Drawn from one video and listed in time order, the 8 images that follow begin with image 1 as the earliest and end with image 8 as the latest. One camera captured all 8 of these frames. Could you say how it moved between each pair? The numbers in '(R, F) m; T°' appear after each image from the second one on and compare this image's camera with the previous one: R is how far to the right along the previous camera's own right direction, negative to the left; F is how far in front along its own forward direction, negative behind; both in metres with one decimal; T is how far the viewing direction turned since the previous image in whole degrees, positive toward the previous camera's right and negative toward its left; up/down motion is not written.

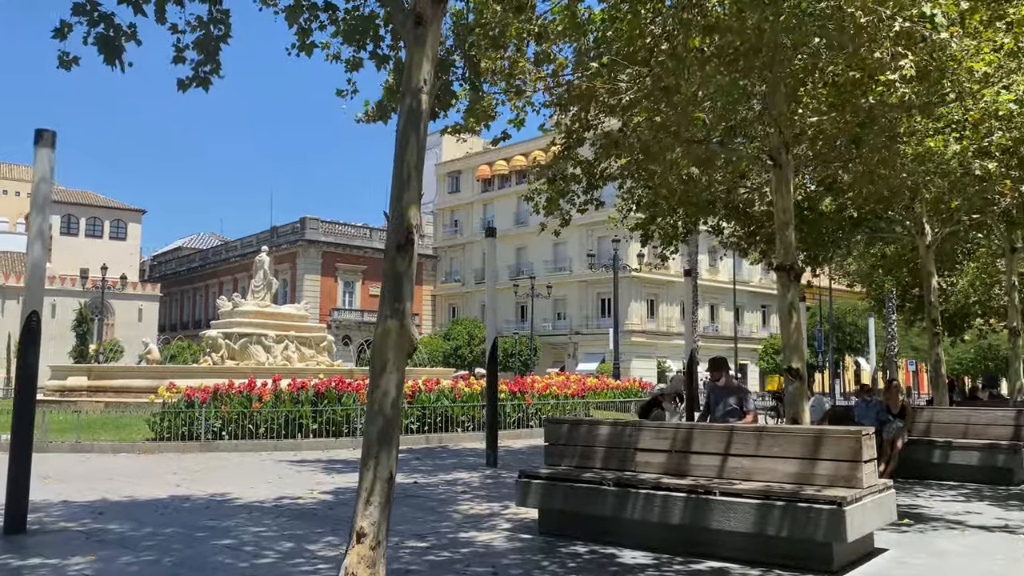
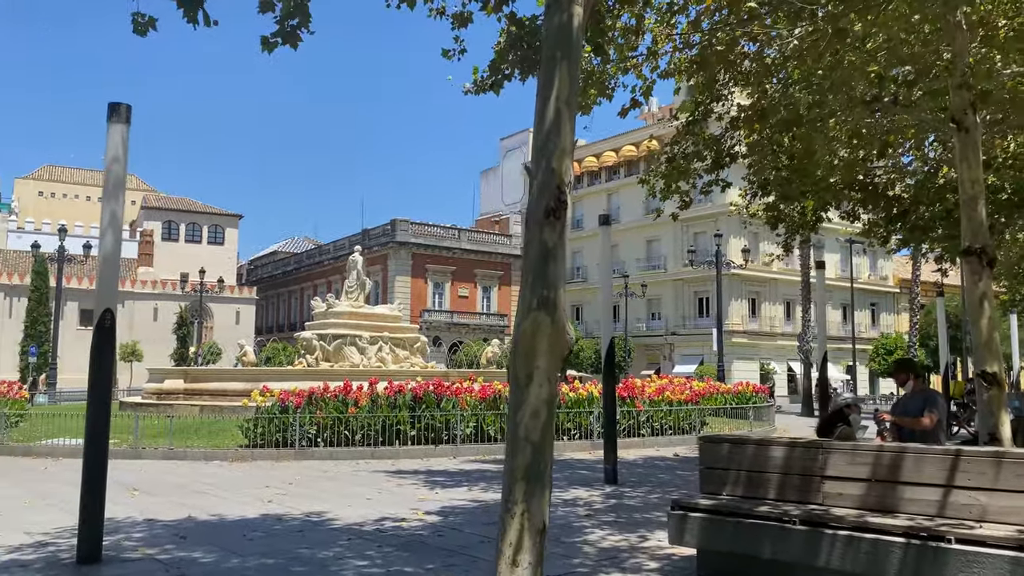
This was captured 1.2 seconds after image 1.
(-0.4, +1.2) m; -6°
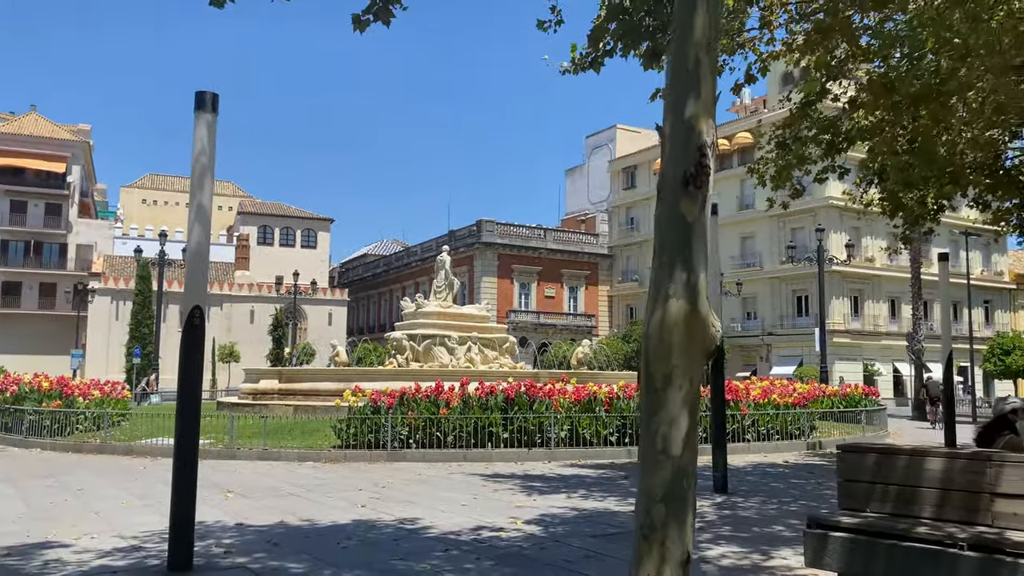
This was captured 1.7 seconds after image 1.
(-0.2, +0.5) m; -6°
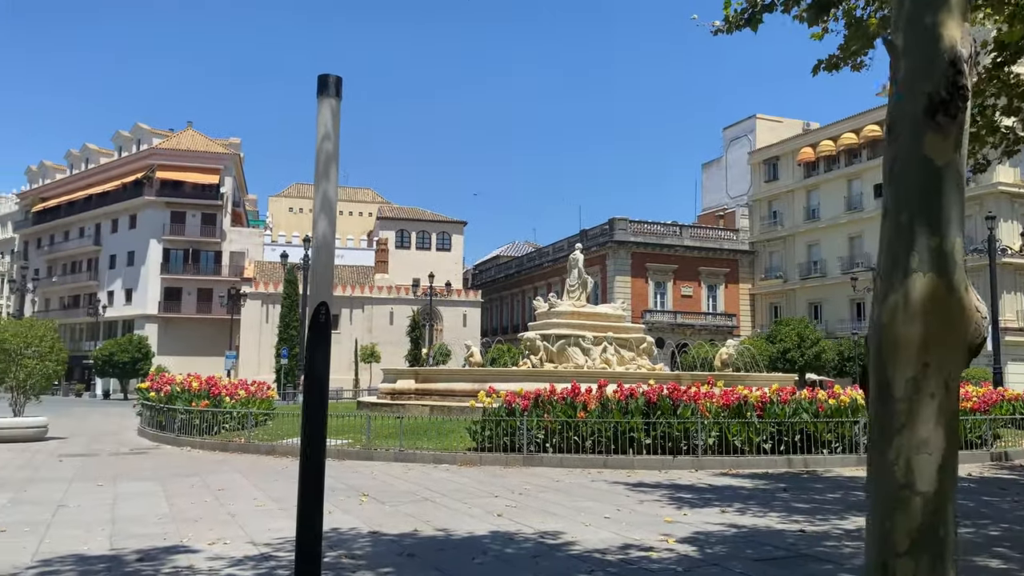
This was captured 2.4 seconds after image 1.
(-0.1, +0.7) m; -9°
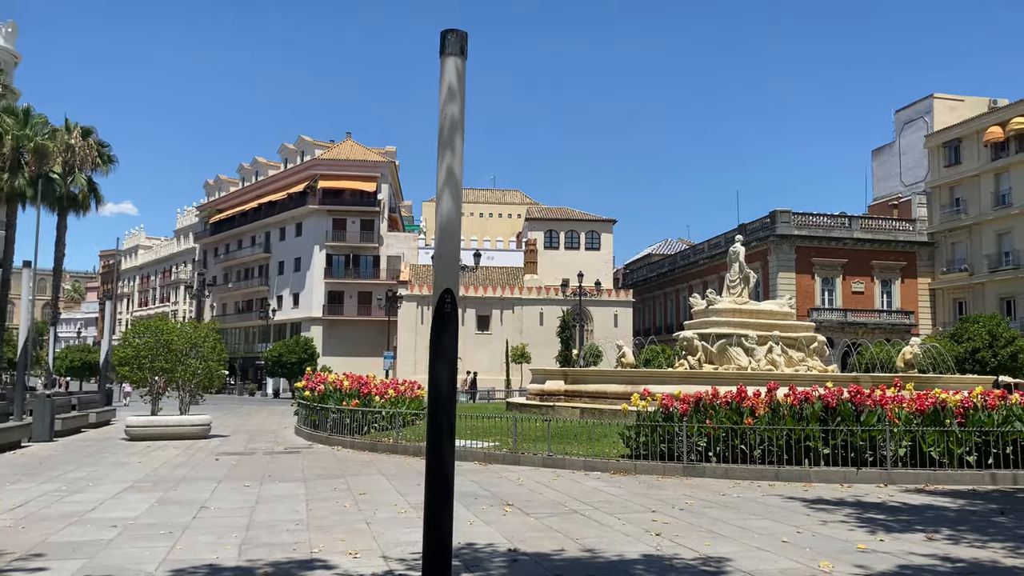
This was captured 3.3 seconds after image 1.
(0.0, +0.9) m; -10°
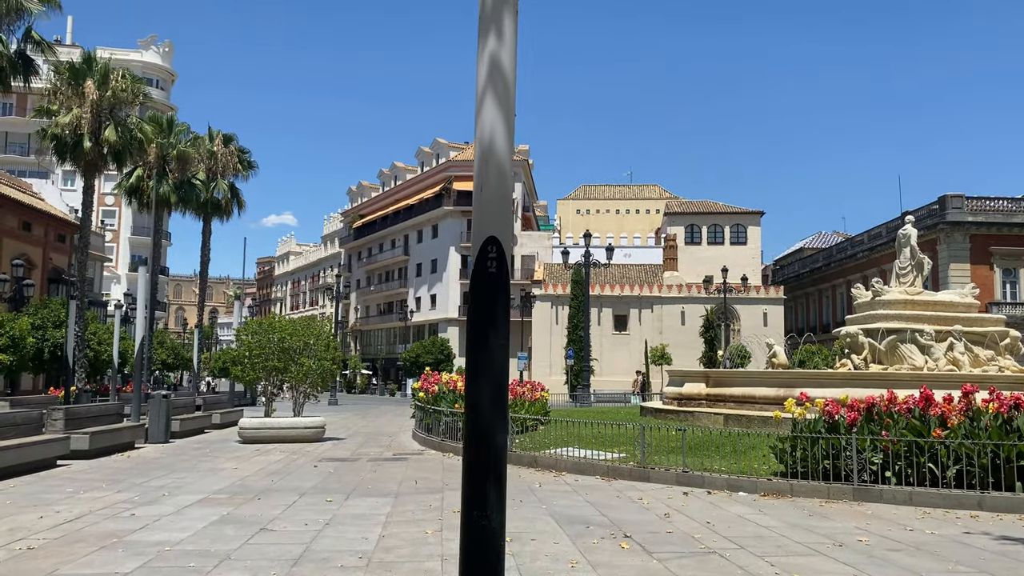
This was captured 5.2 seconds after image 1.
(+0.2, +1.8) m; -10°
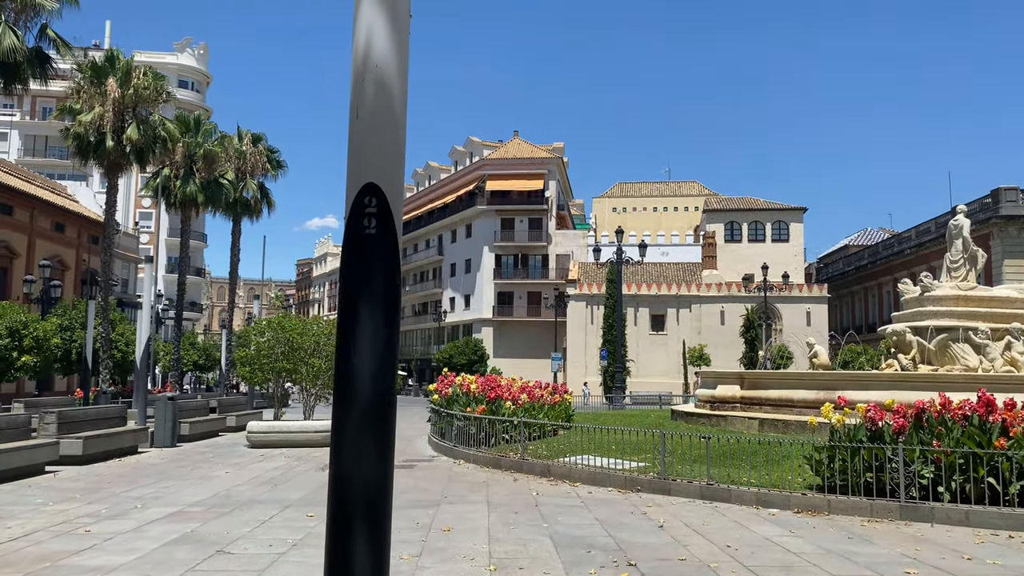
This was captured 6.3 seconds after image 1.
(+0.4, +0.9) m; -3°
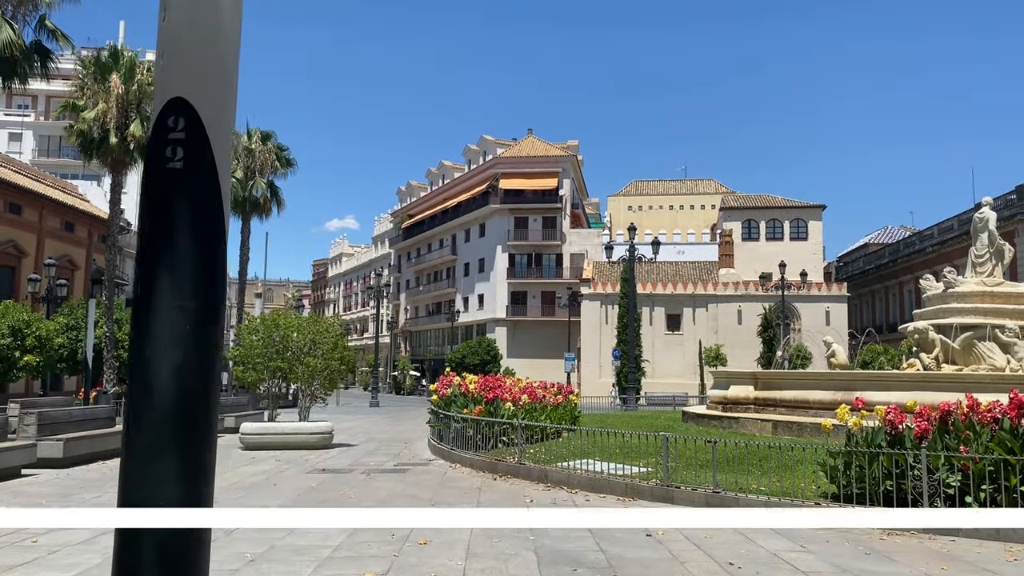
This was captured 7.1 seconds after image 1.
(+0.3, +0.6) m; -1°
